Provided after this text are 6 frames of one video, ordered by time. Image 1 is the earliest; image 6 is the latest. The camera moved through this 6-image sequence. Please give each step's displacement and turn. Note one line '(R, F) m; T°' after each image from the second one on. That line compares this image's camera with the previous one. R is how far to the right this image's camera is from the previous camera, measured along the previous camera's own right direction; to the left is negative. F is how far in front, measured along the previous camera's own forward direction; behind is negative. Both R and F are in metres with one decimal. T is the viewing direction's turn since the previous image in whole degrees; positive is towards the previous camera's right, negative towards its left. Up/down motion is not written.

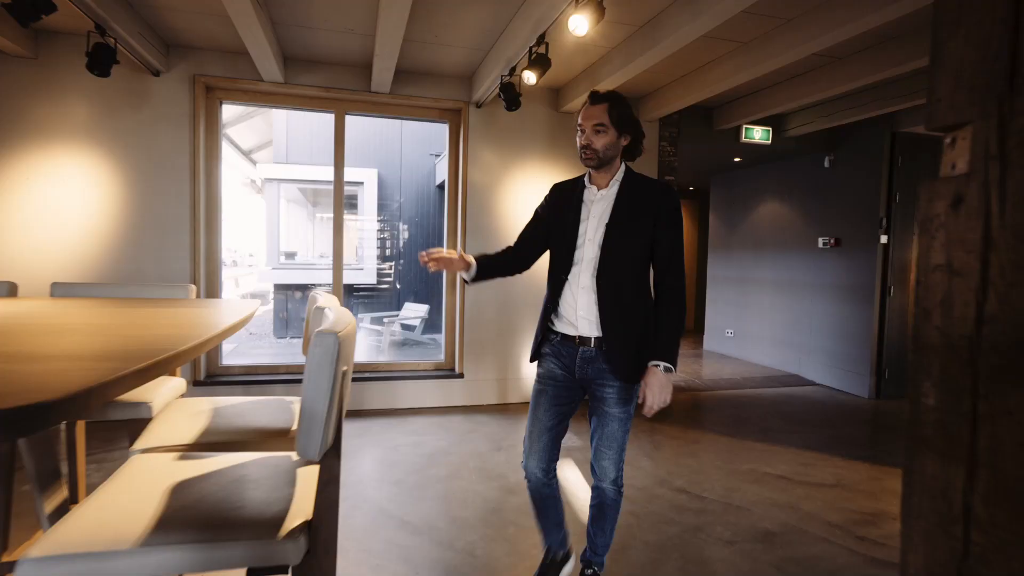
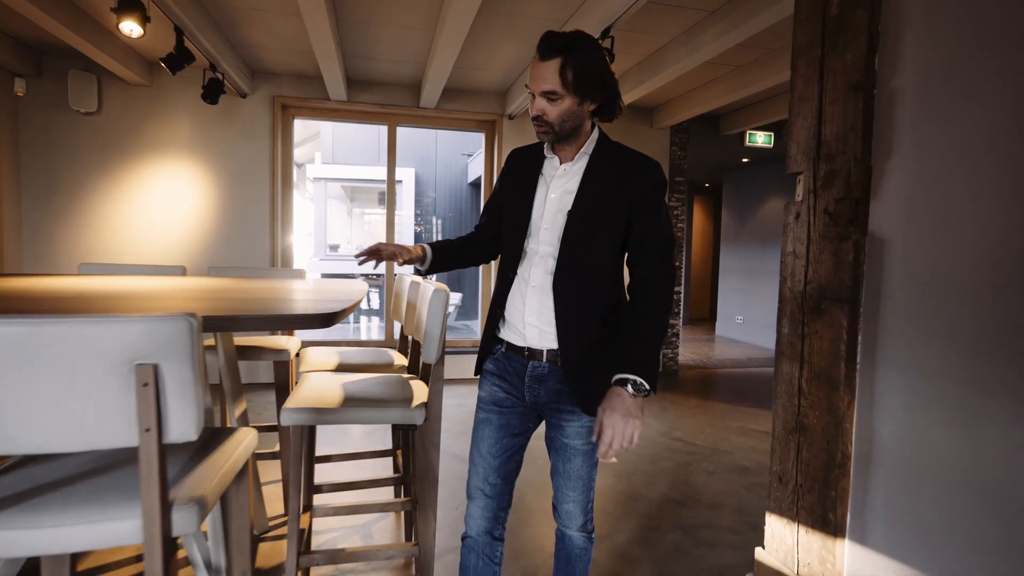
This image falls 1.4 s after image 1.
(0.0, -0.7) m; -2°
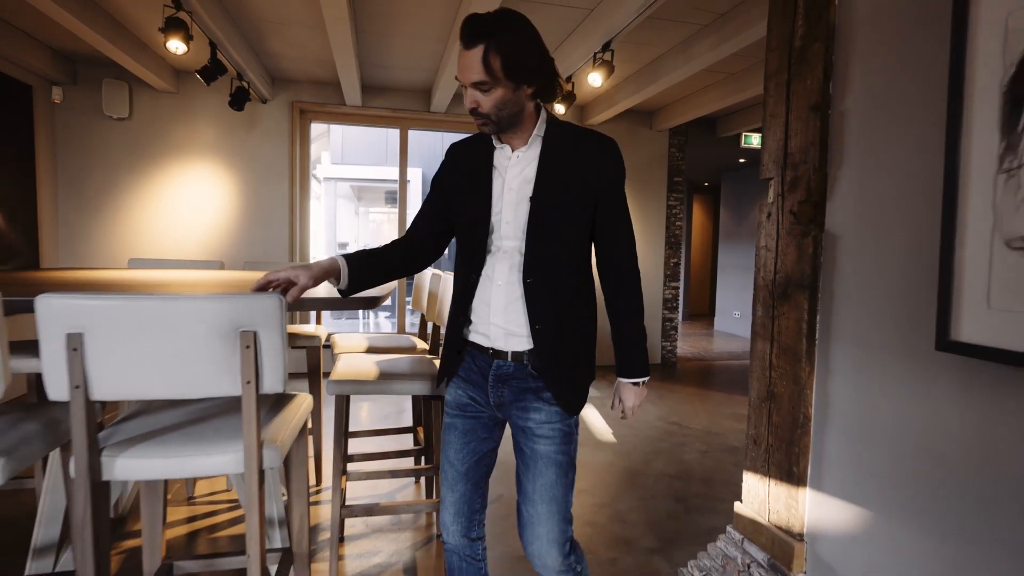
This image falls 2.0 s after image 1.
(0.0, -0.3) m; 0°
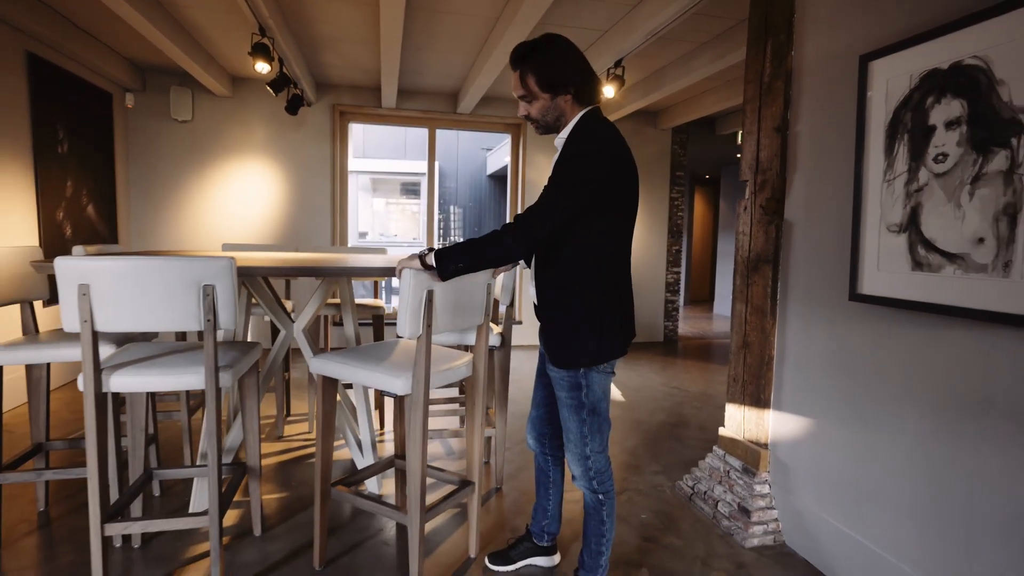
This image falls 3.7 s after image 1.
(-0.2, -0.6) m; 0°
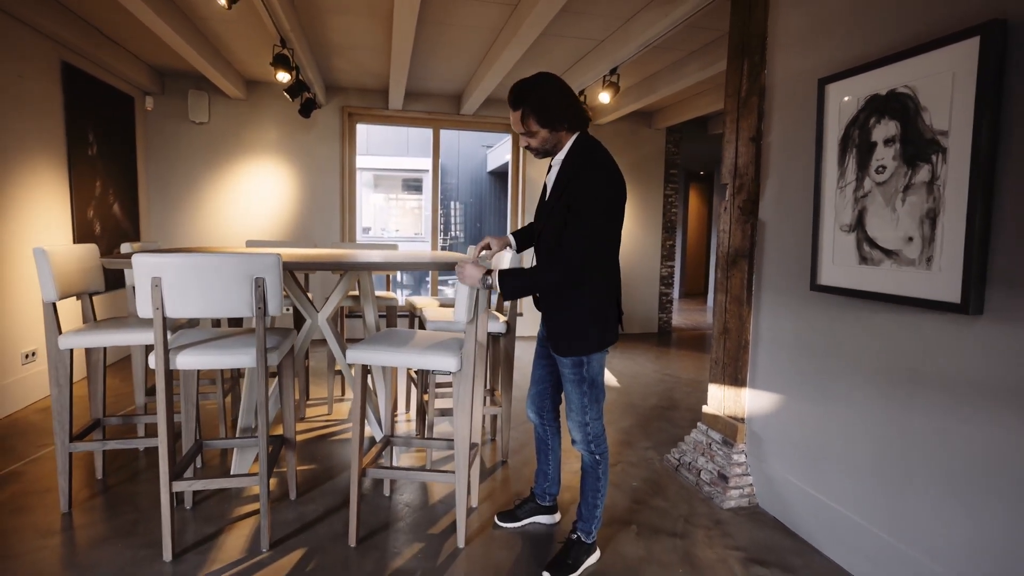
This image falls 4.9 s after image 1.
(0.0, -0.3) m; 0°
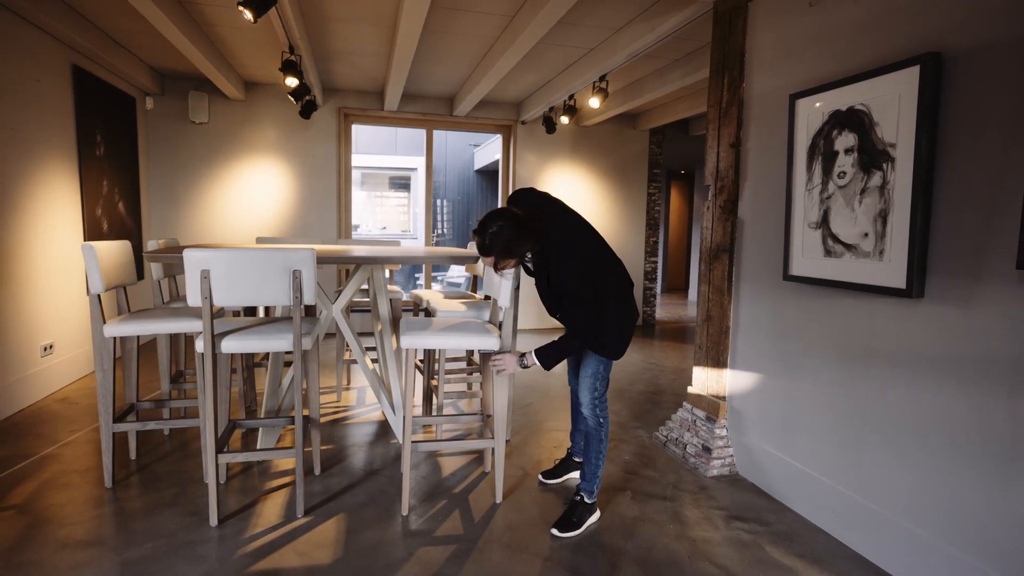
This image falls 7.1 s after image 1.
(-0.1, -0.2) m; +2°
